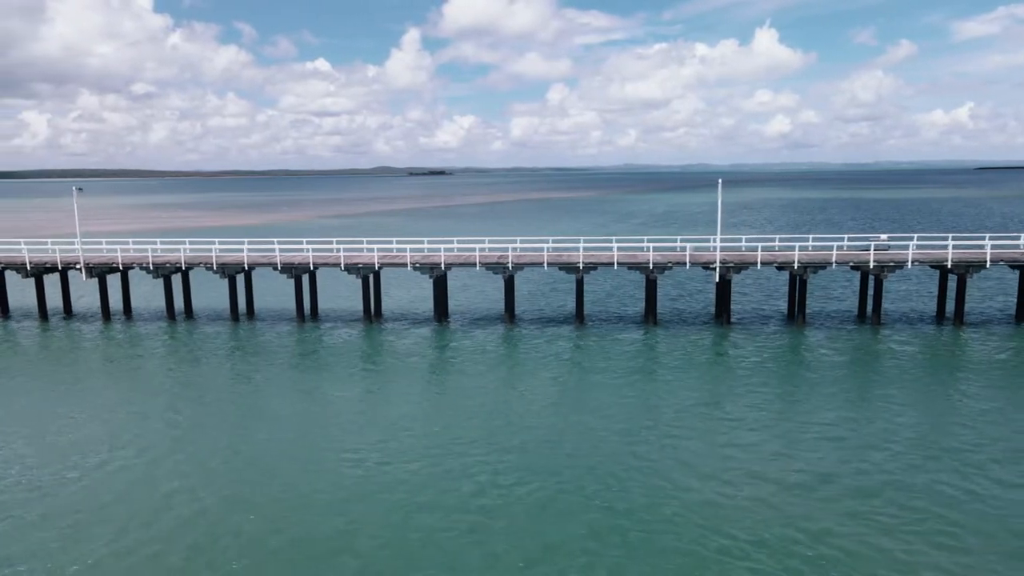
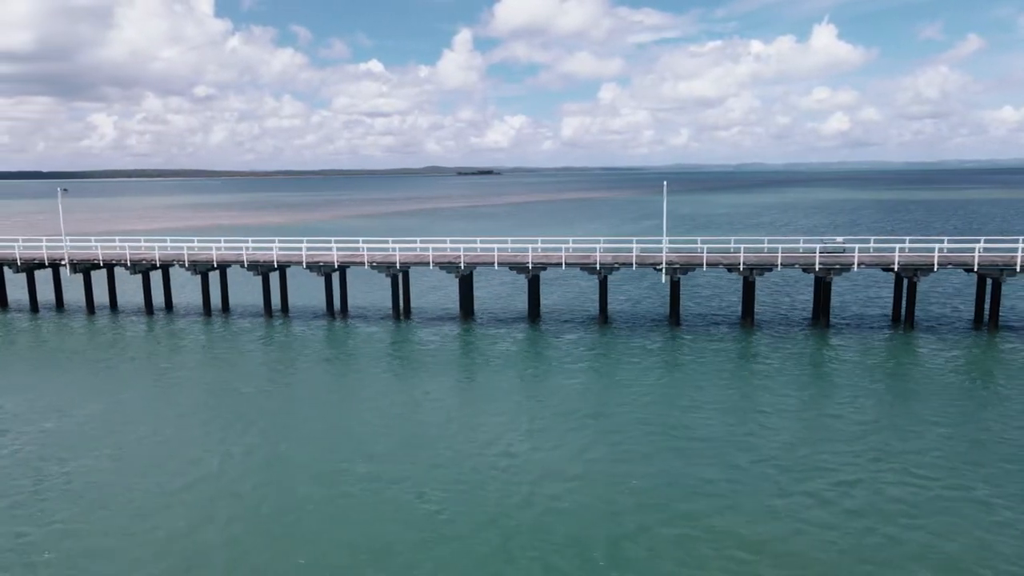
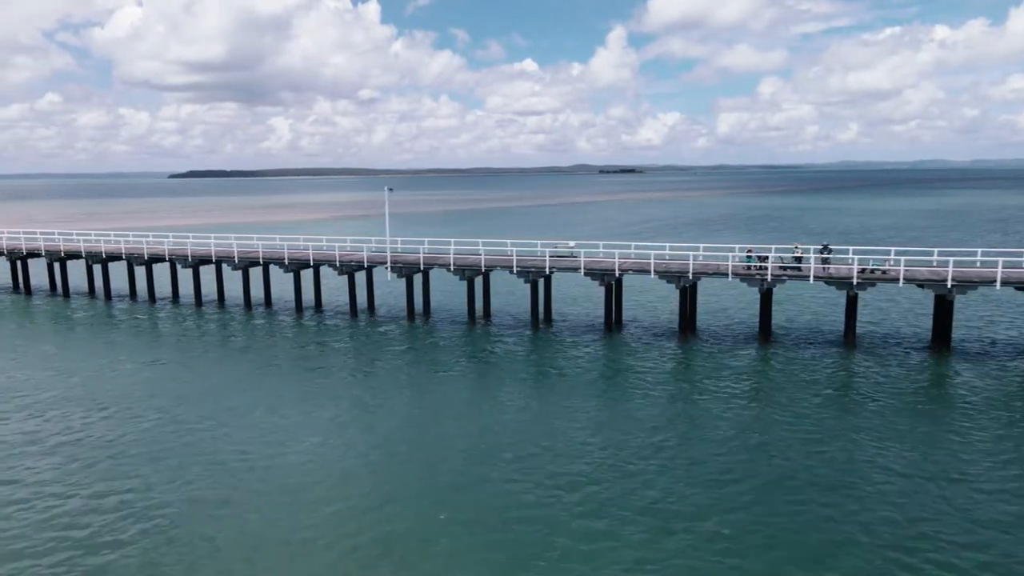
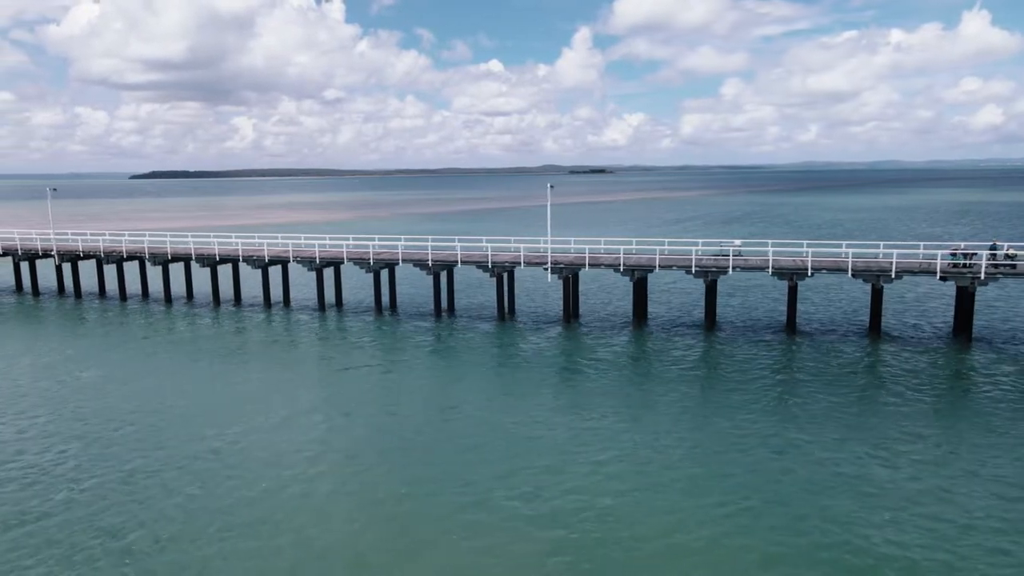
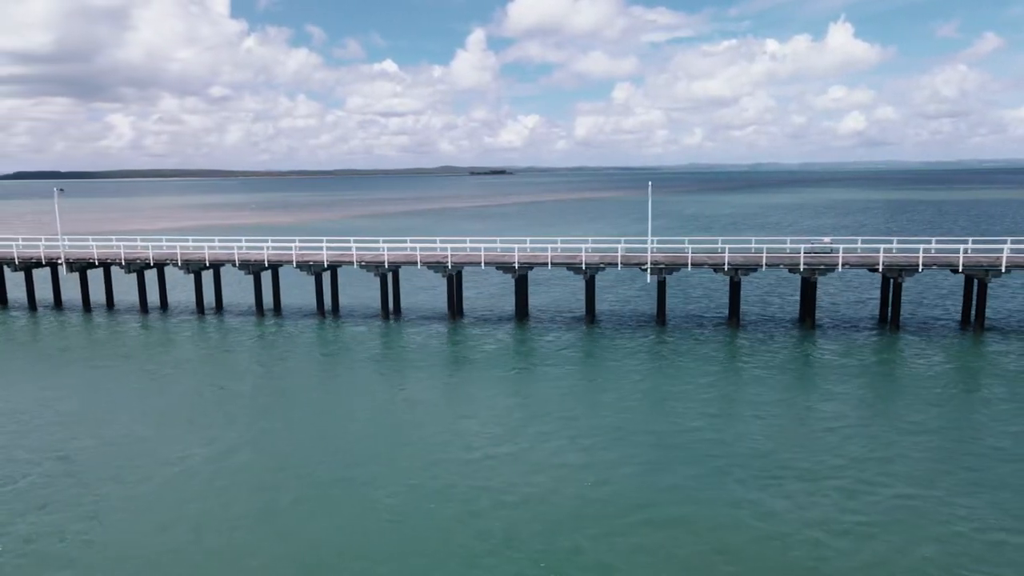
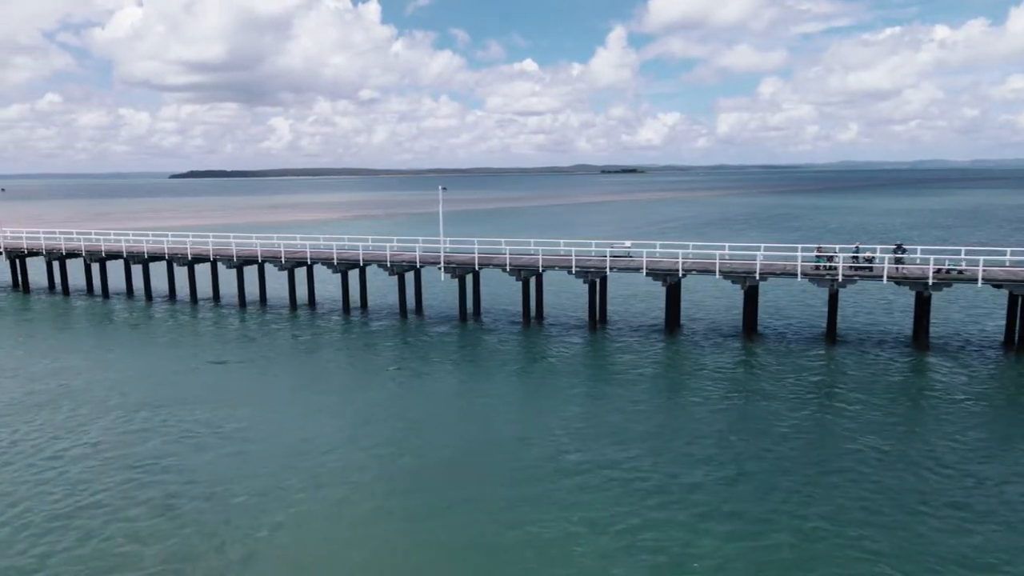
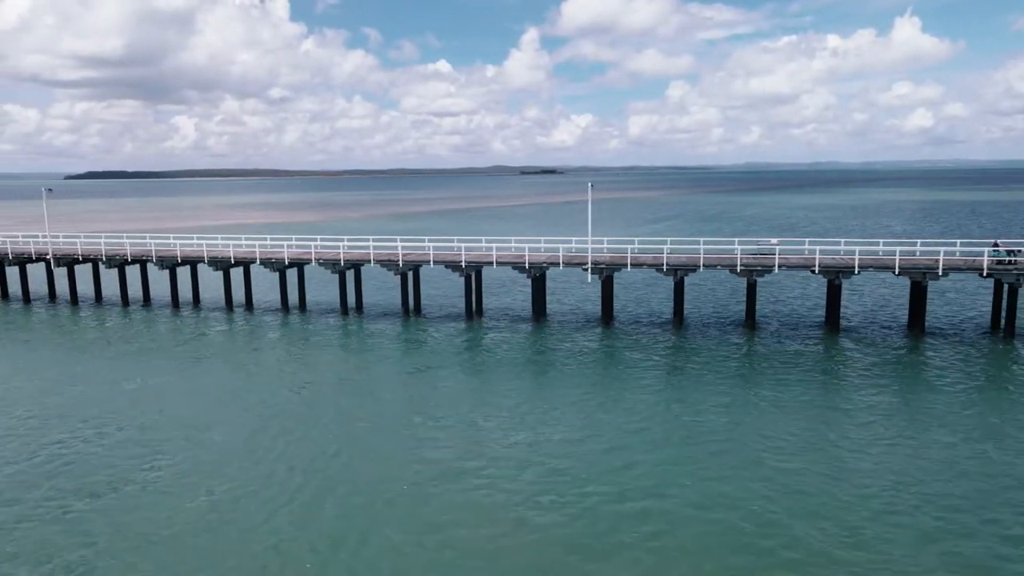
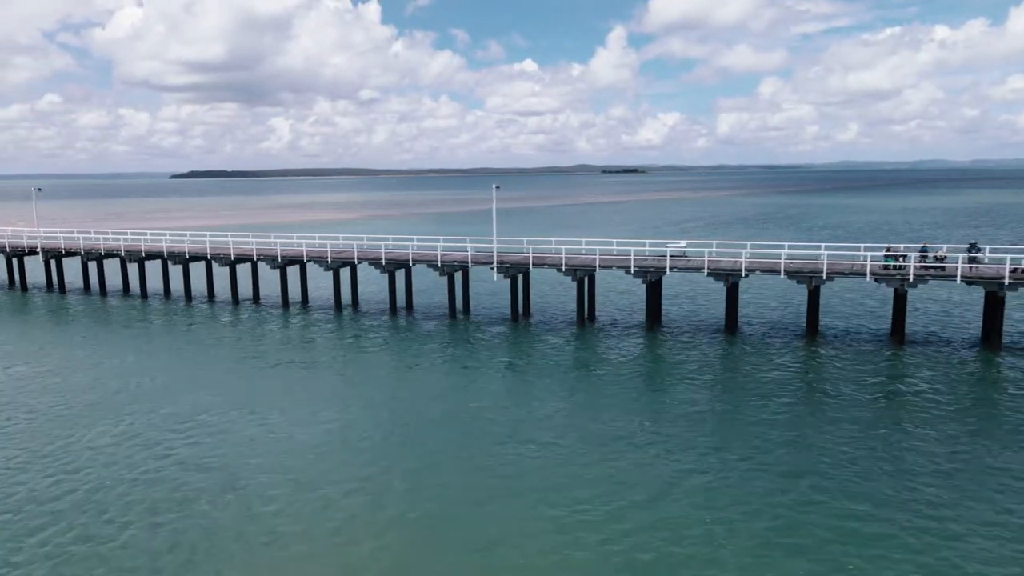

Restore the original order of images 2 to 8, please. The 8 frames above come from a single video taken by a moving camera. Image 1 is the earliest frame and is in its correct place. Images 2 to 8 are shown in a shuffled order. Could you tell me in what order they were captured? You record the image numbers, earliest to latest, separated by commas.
2, 5, 7, 4, 8, 6, 3
